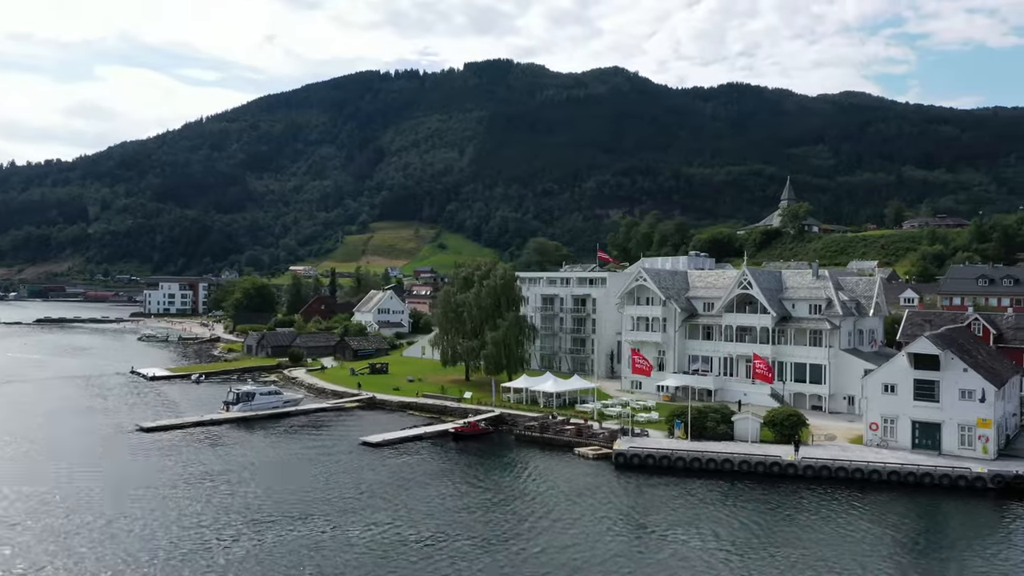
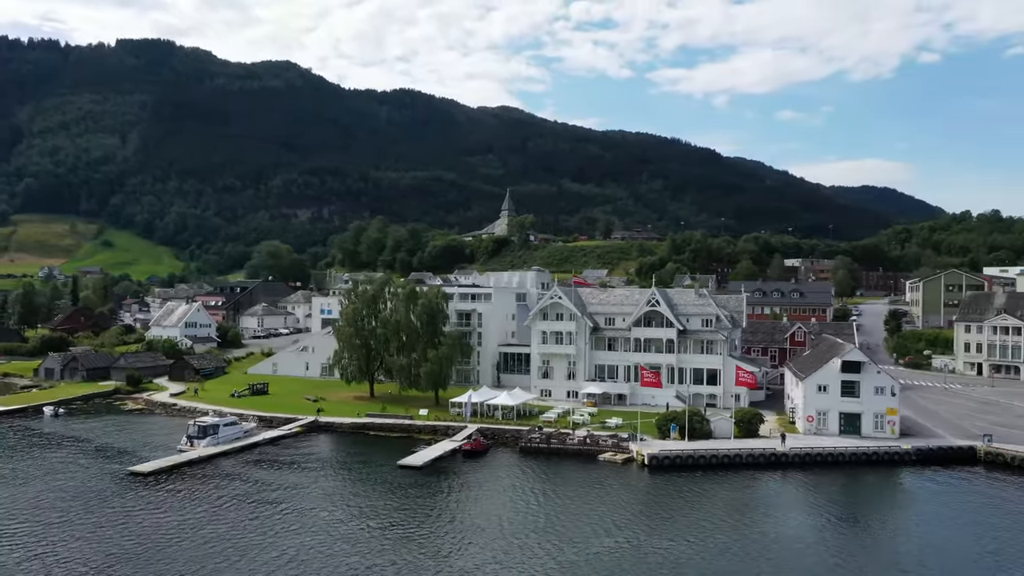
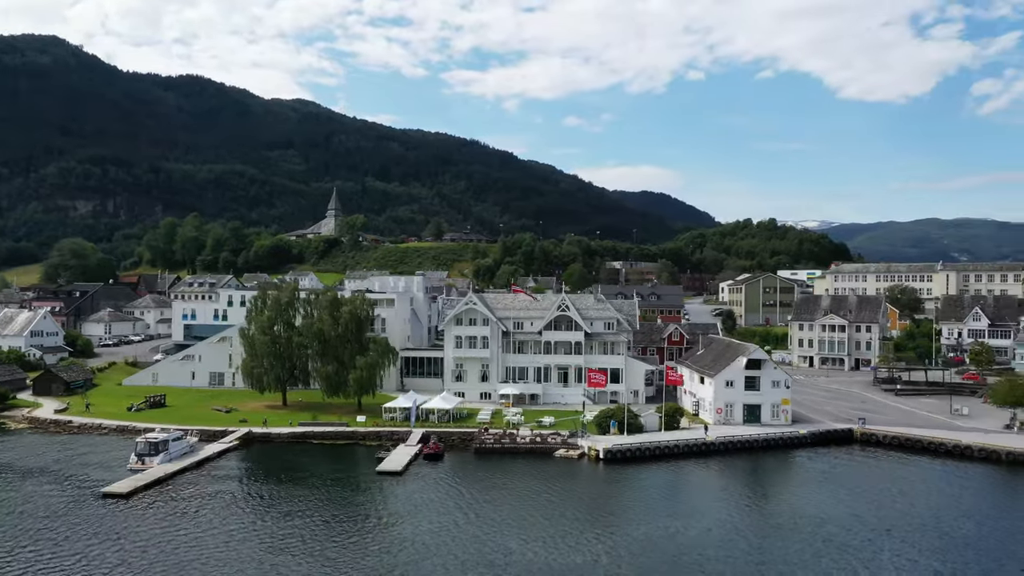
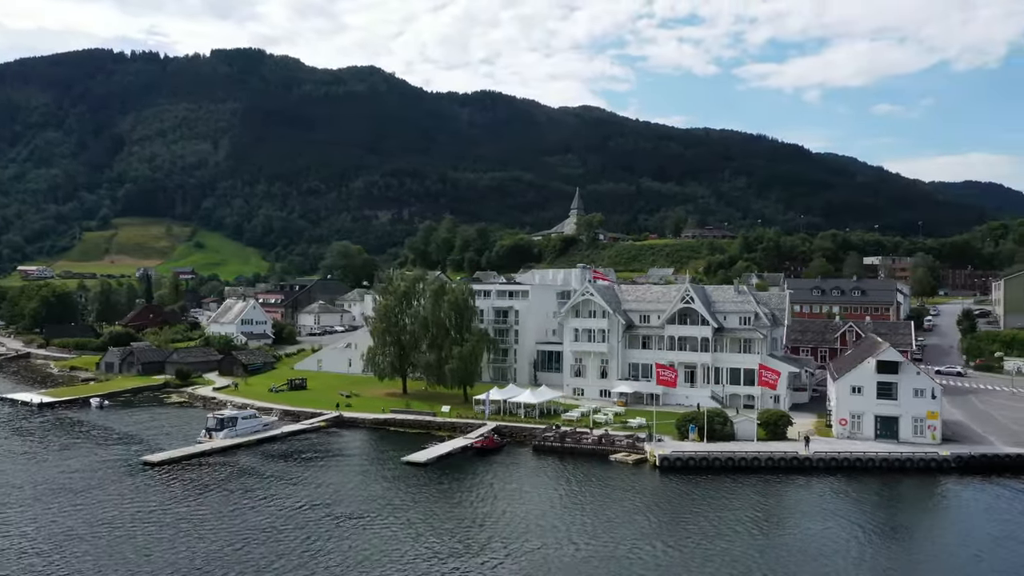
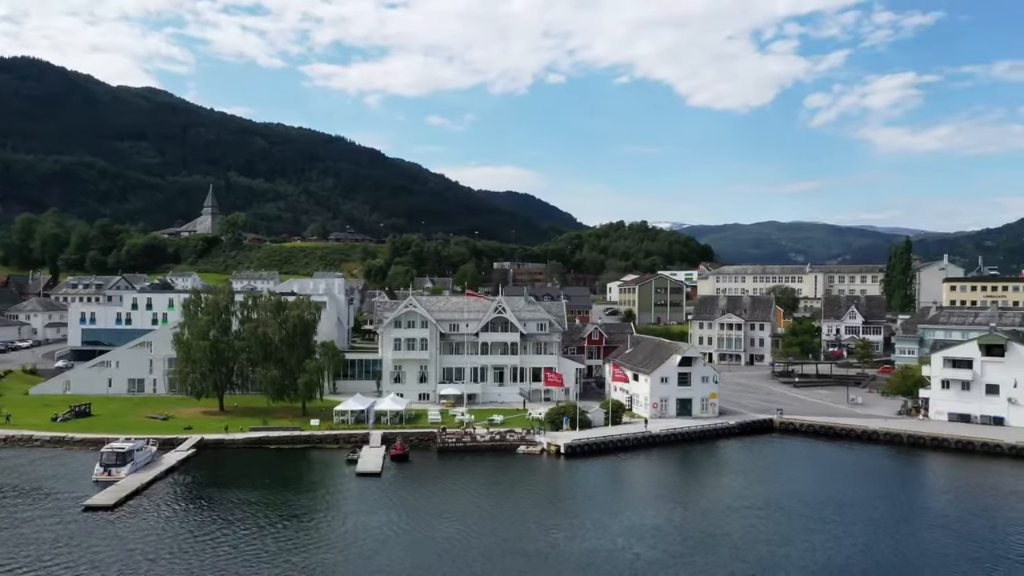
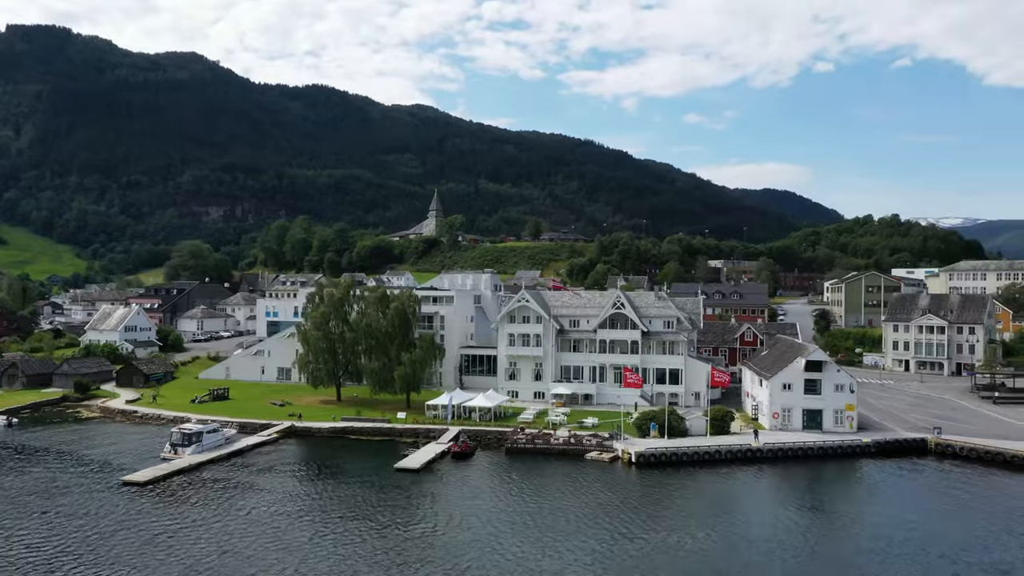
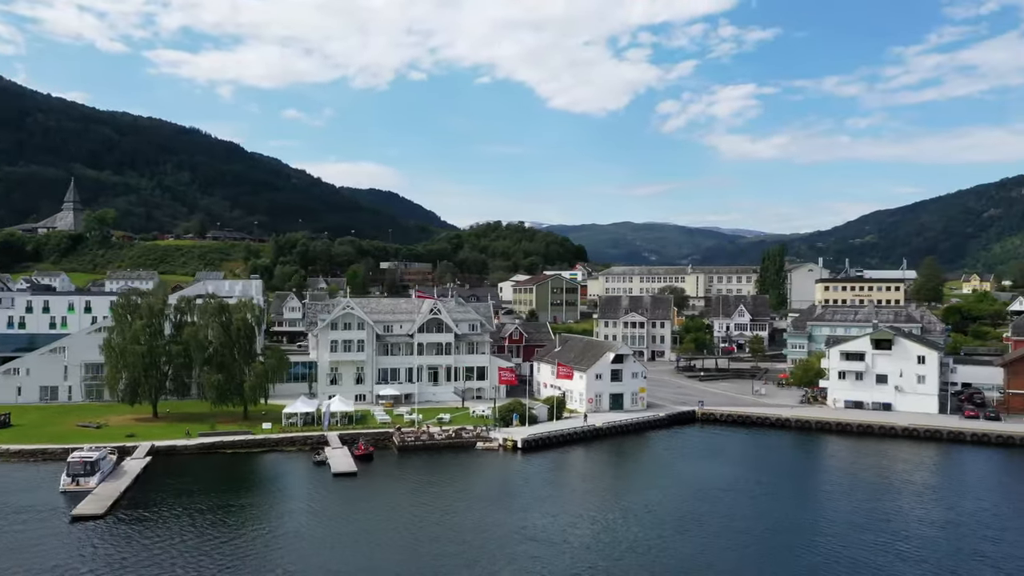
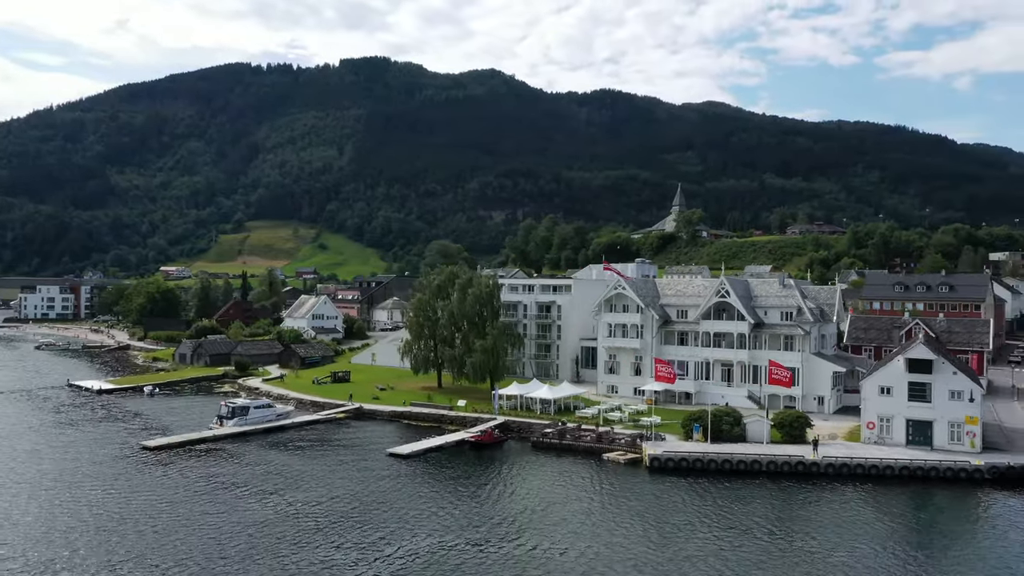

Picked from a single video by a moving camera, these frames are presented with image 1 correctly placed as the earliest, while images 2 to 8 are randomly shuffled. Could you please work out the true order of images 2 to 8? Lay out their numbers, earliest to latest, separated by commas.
8, 4, 2, 6, 3, 5, 7
